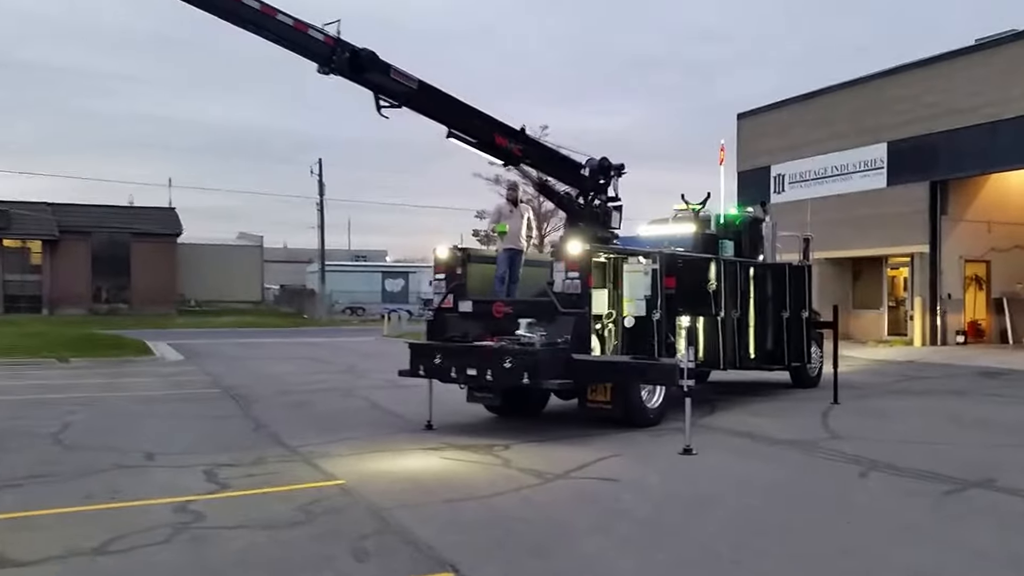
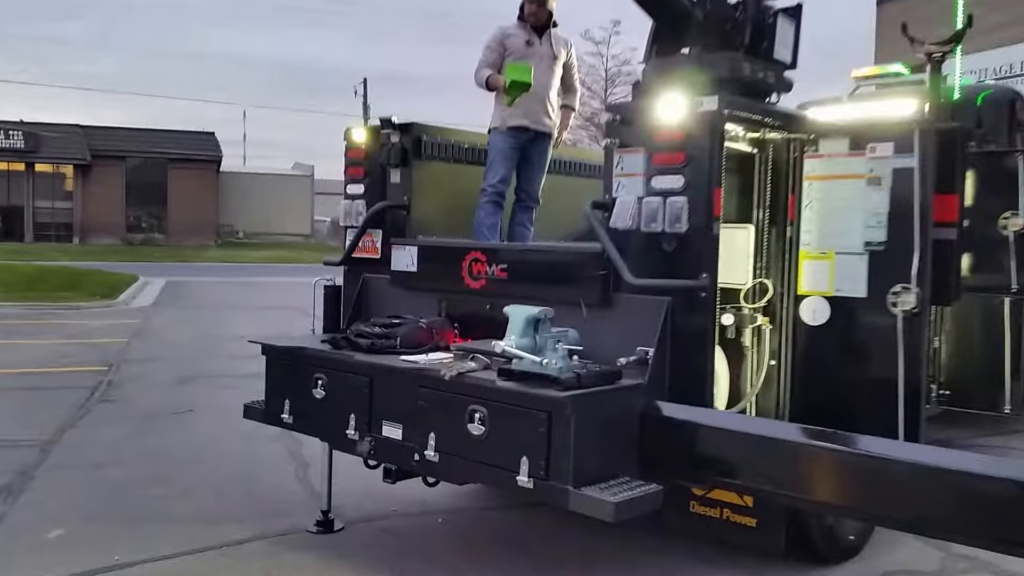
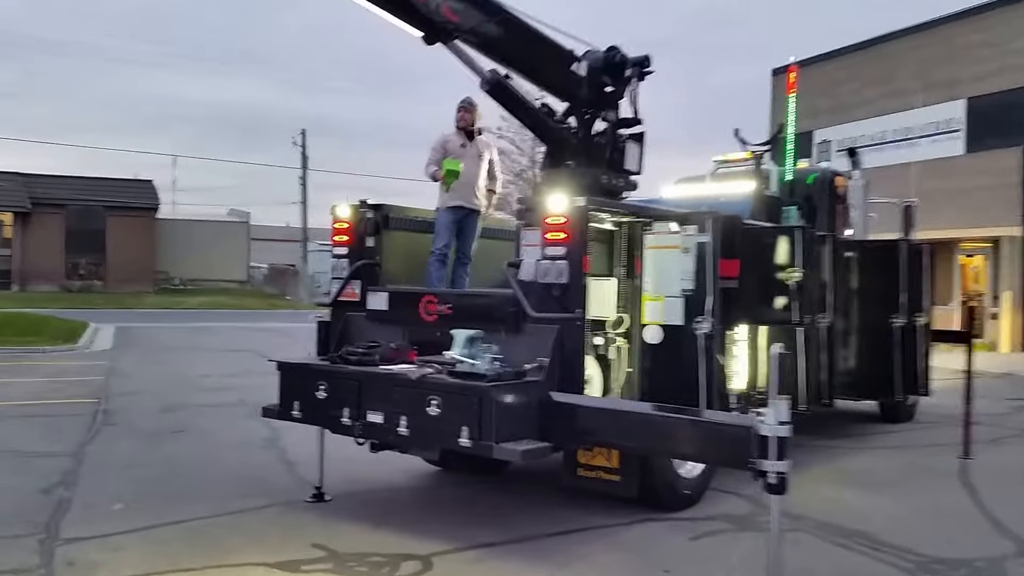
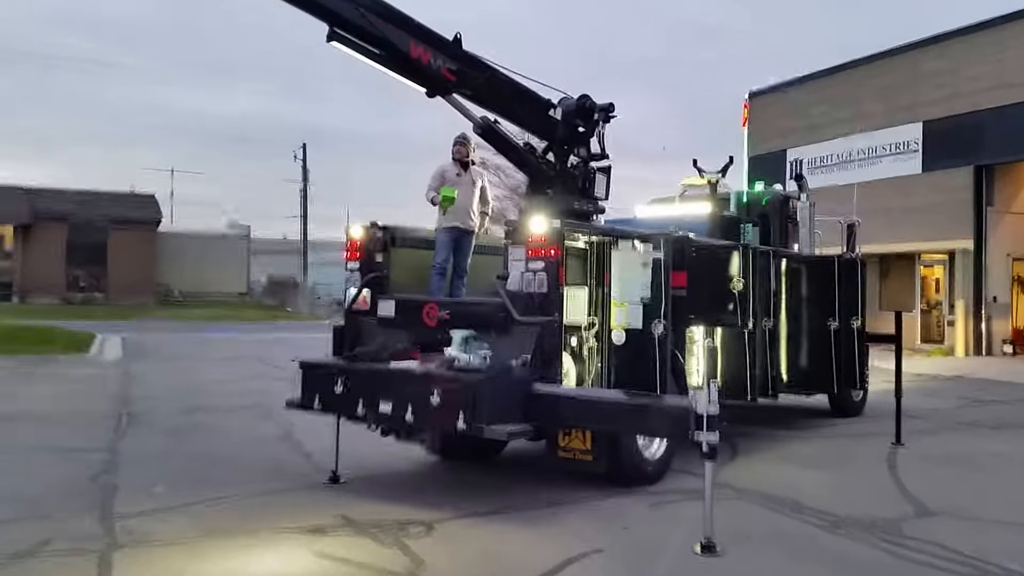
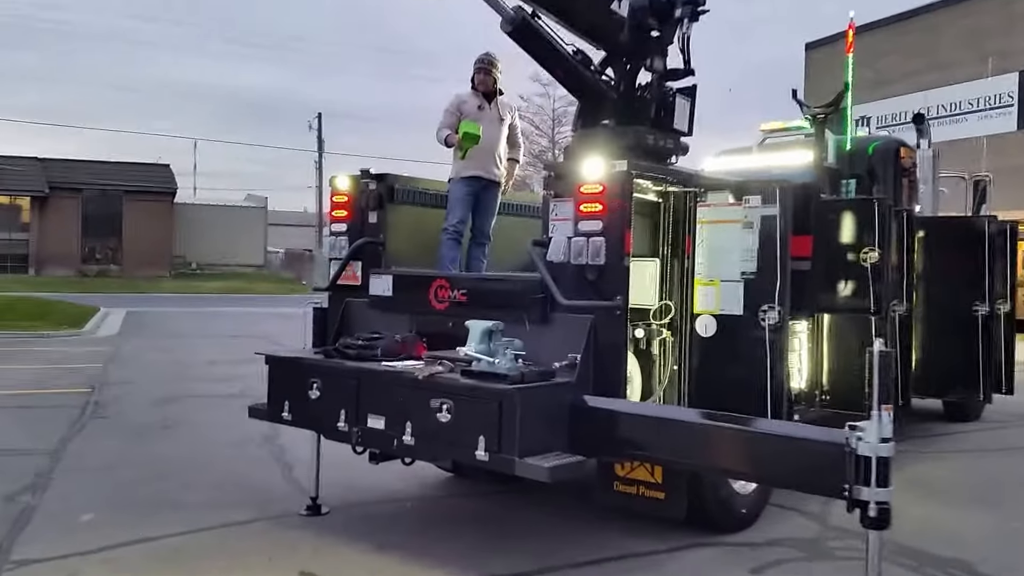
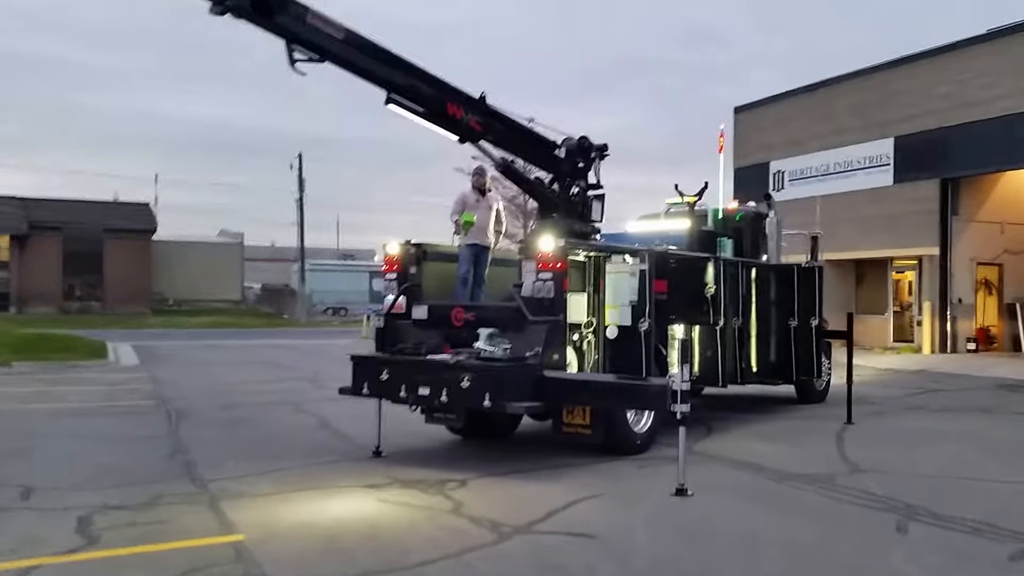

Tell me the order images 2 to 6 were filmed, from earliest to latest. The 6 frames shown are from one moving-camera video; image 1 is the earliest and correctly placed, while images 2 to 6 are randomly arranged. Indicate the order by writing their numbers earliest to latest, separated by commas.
6, 4, 3, 5, 2
